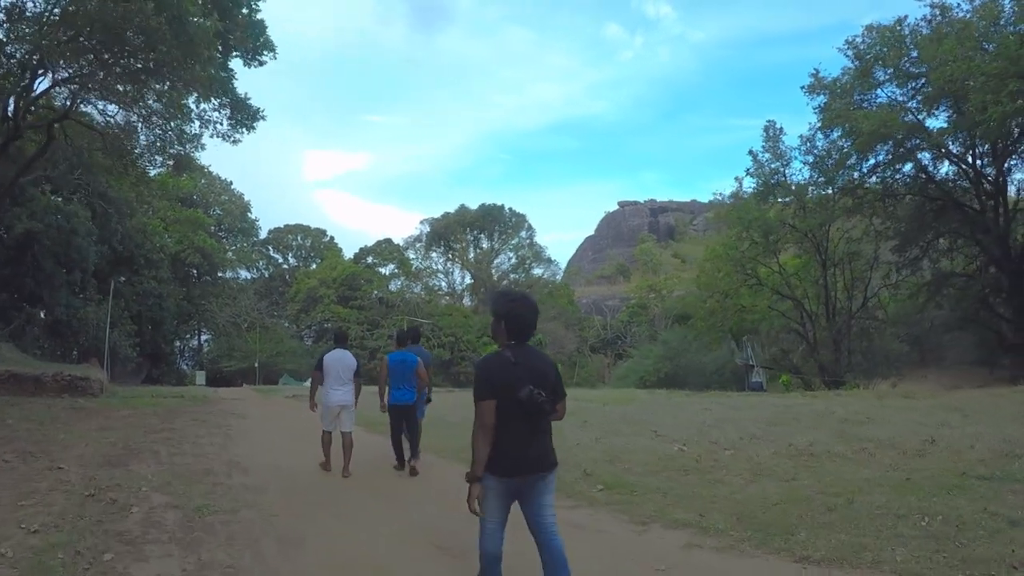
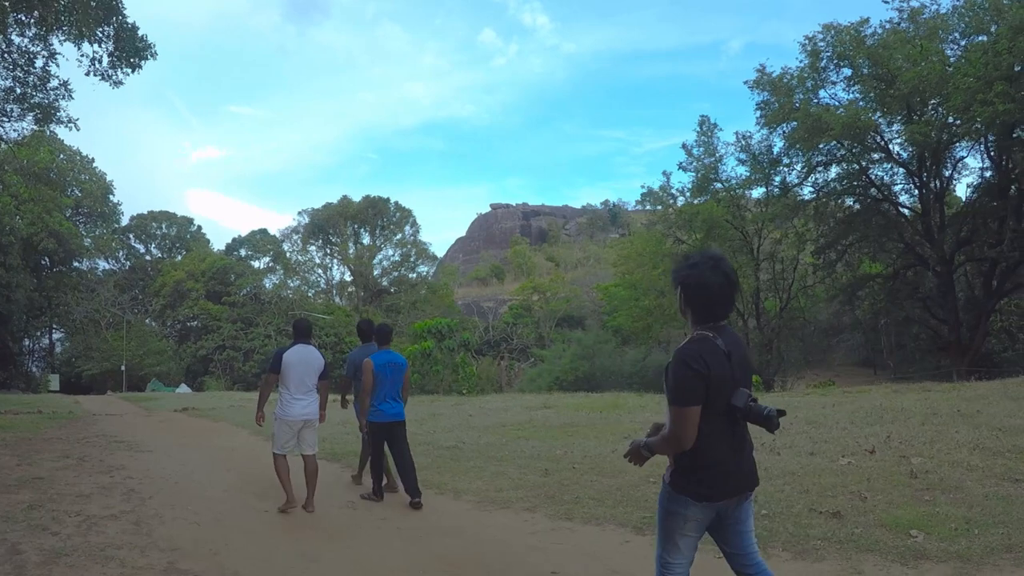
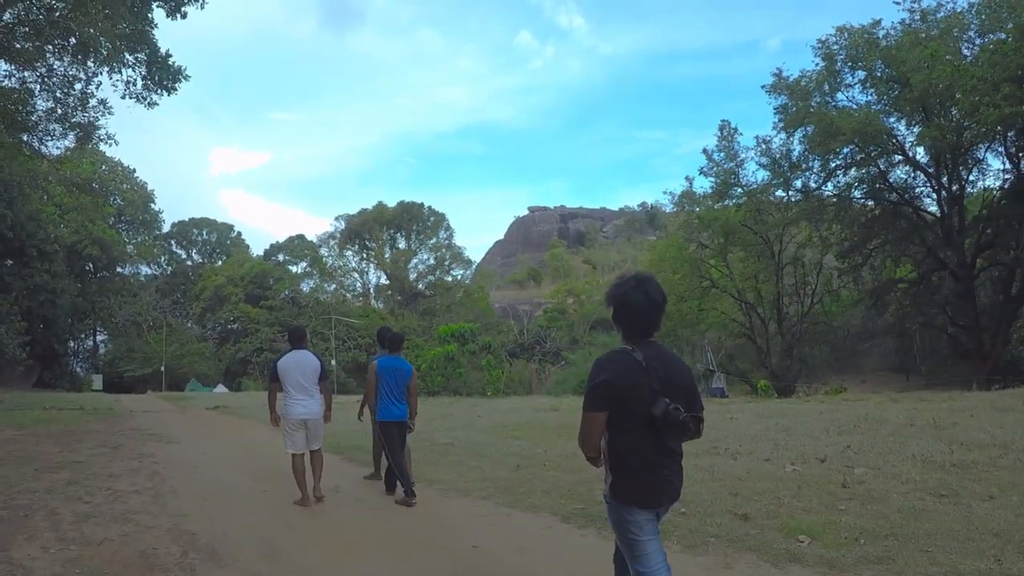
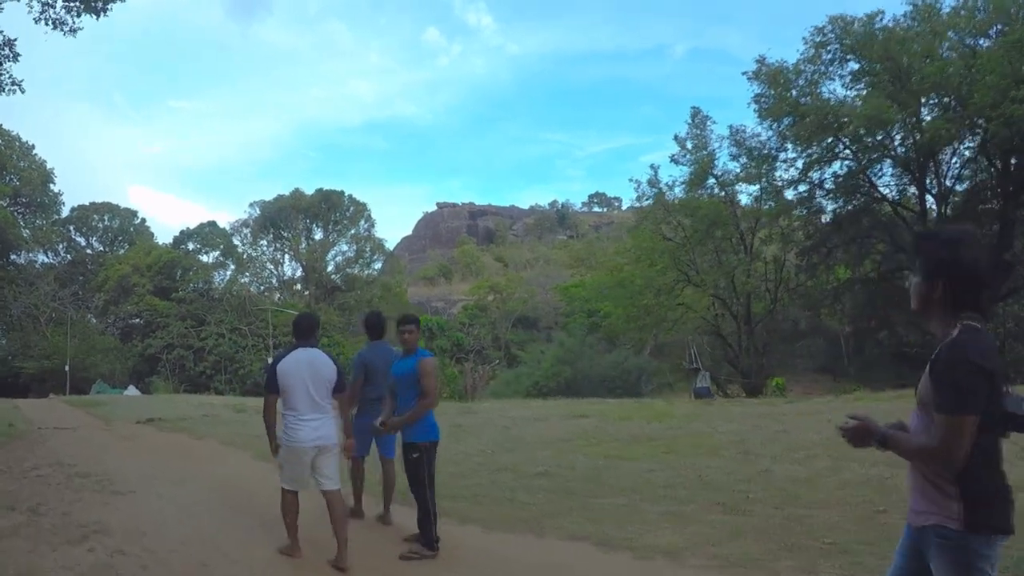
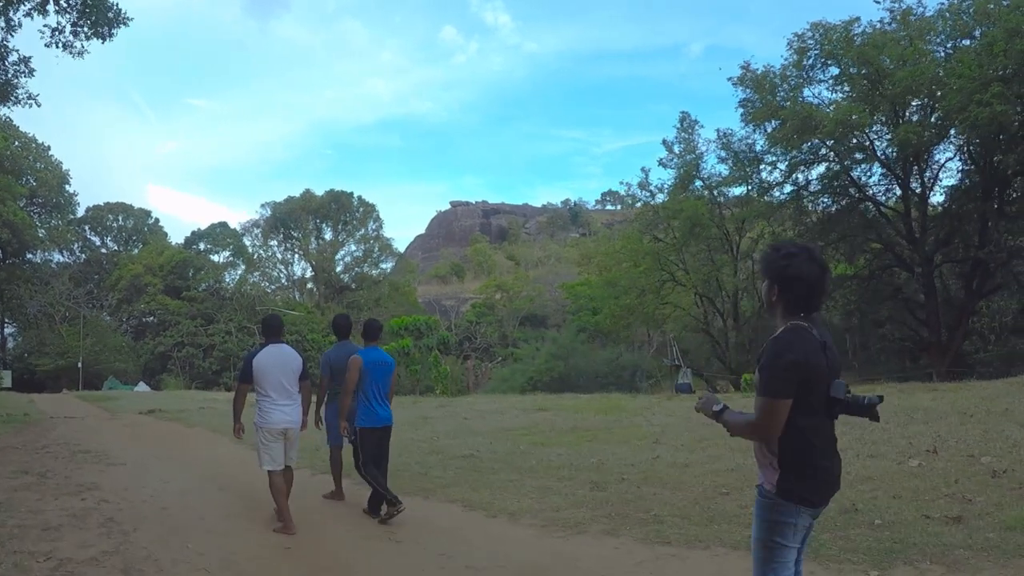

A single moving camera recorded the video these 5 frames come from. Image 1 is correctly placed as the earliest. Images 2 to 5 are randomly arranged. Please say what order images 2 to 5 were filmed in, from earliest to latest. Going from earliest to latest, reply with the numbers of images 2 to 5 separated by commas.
3, 2, 5, 4
